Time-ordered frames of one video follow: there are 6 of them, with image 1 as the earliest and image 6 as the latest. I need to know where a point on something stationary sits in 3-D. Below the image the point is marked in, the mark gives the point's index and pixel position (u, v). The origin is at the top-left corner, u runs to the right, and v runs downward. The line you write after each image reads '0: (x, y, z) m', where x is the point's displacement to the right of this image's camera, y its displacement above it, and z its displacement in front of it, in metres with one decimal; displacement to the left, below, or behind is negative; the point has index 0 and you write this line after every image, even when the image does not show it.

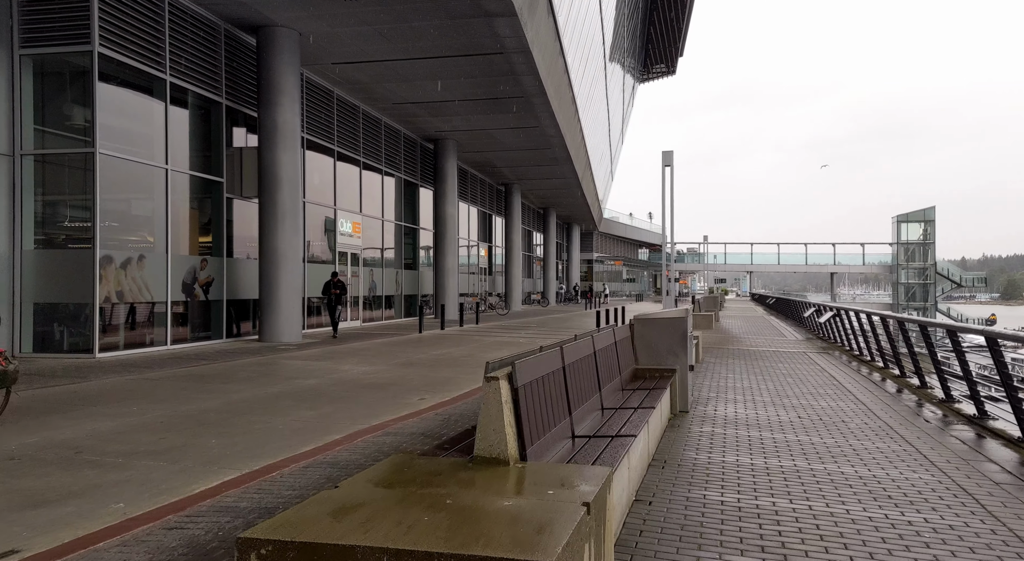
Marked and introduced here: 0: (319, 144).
0: (-5.0, +3.5, +19.3) m
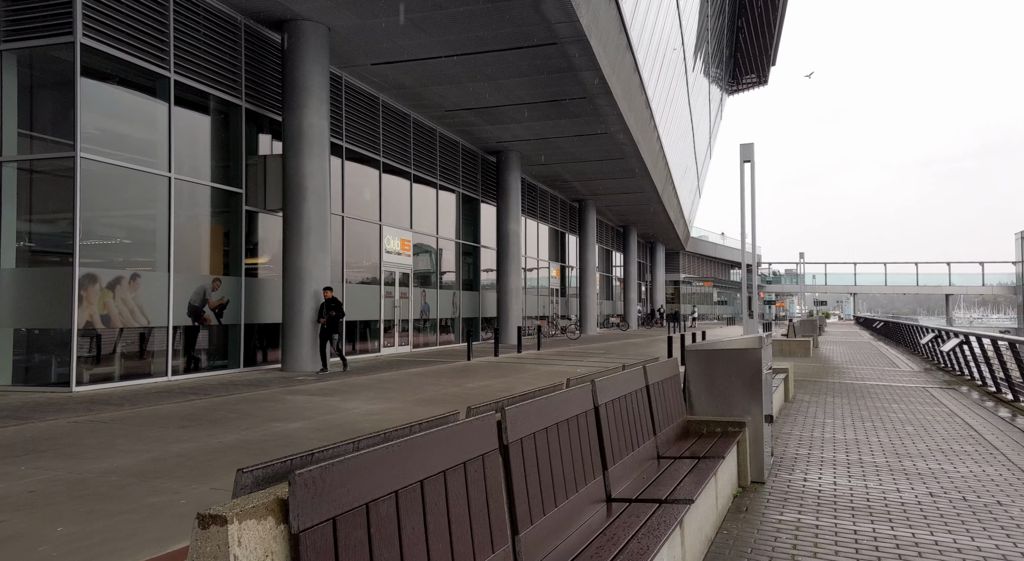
0: (-3.6, +3.0, +17.9) m
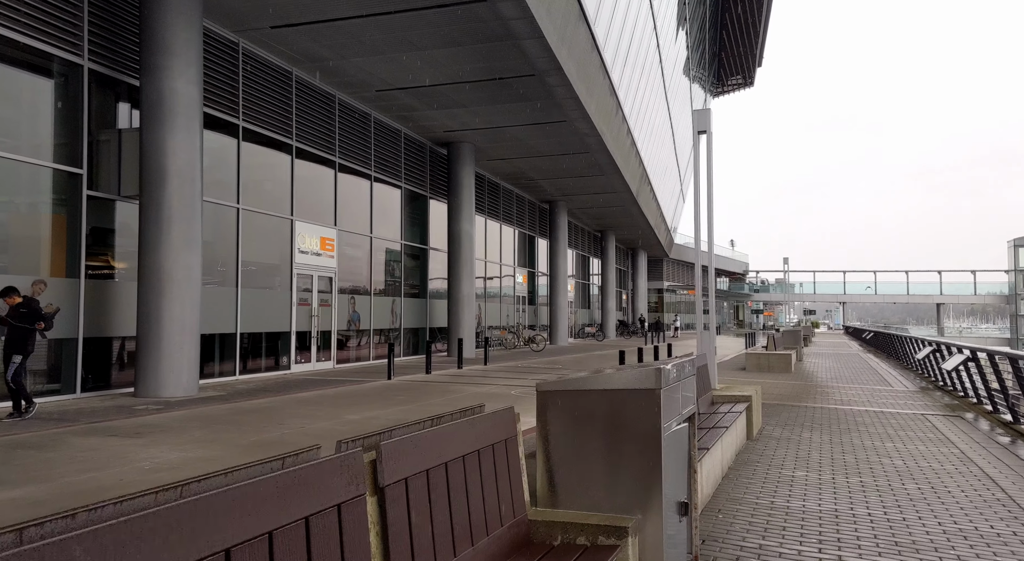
0: (-5.0, +2.9, +15.4) m
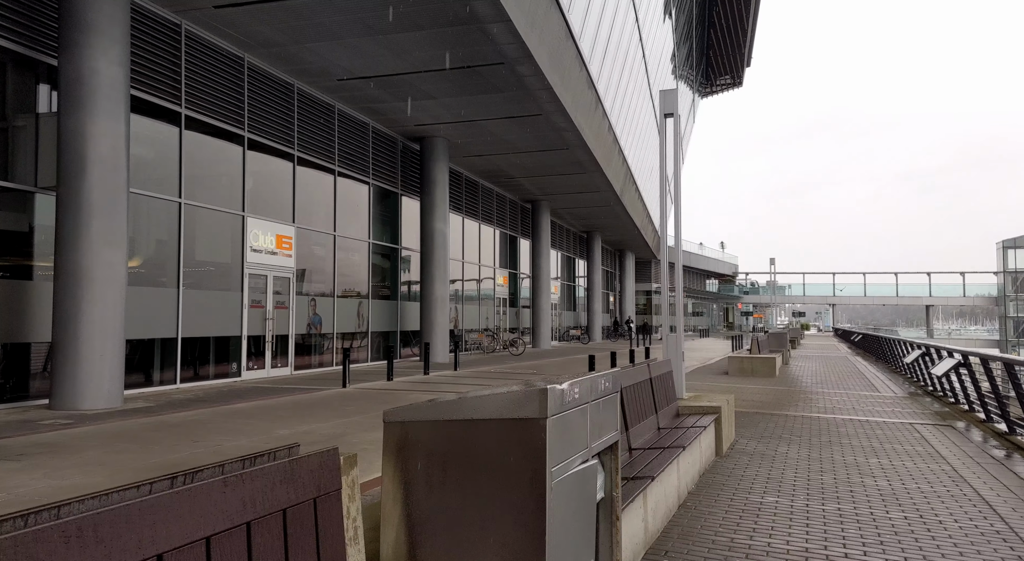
0: (-5.7, +2.9, +14.4) m
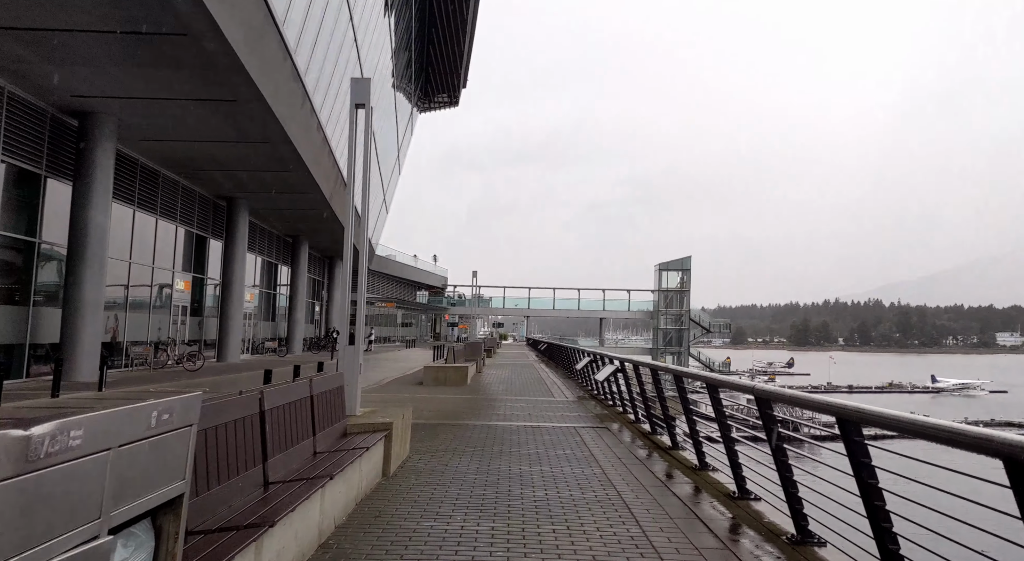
0: (-10.9, +3.0, +10.7) m
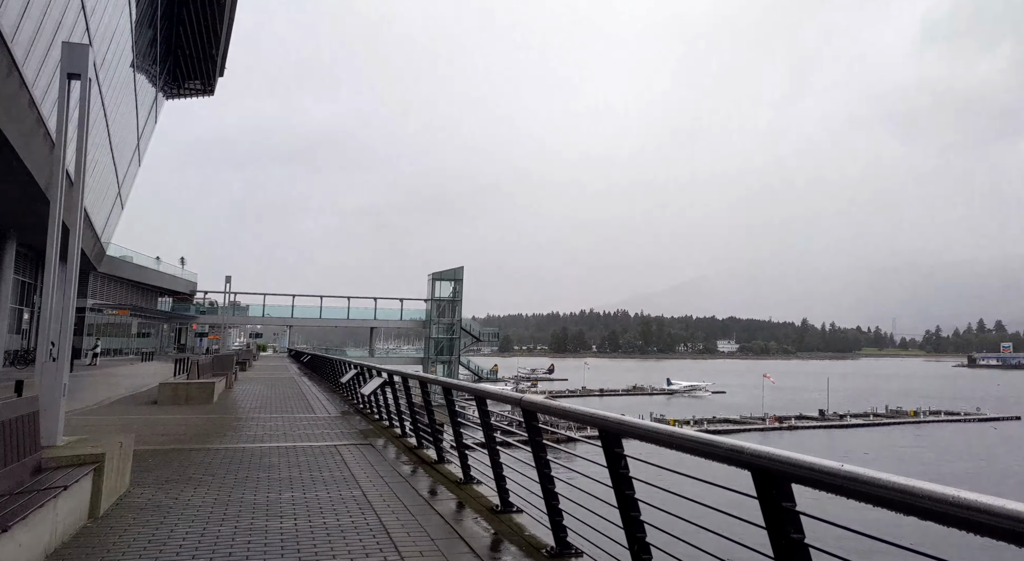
0: (-13.5, +3.1, +6.5) m
